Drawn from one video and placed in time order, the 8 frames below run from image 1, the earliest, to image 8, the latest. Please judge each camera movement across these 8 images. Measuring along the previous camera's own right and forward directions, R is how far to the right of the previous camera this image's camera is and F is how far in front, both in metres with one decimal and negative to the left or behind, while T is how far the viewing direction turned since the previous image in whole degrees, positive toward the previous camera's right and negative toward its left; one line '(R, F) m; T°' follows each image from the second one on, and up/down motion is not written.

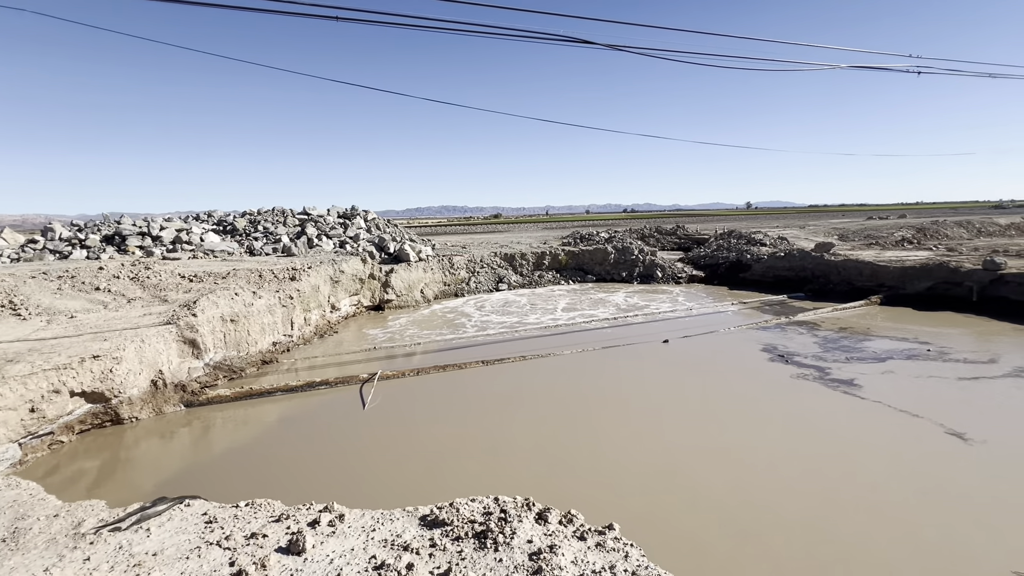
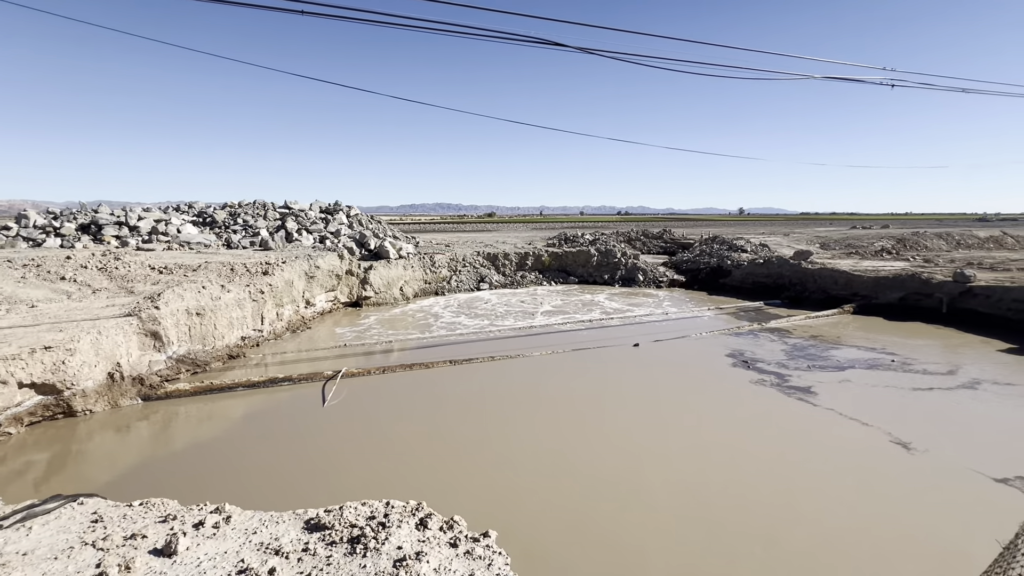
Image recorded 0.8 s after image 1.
(+0.4, 0.0) m; +1°
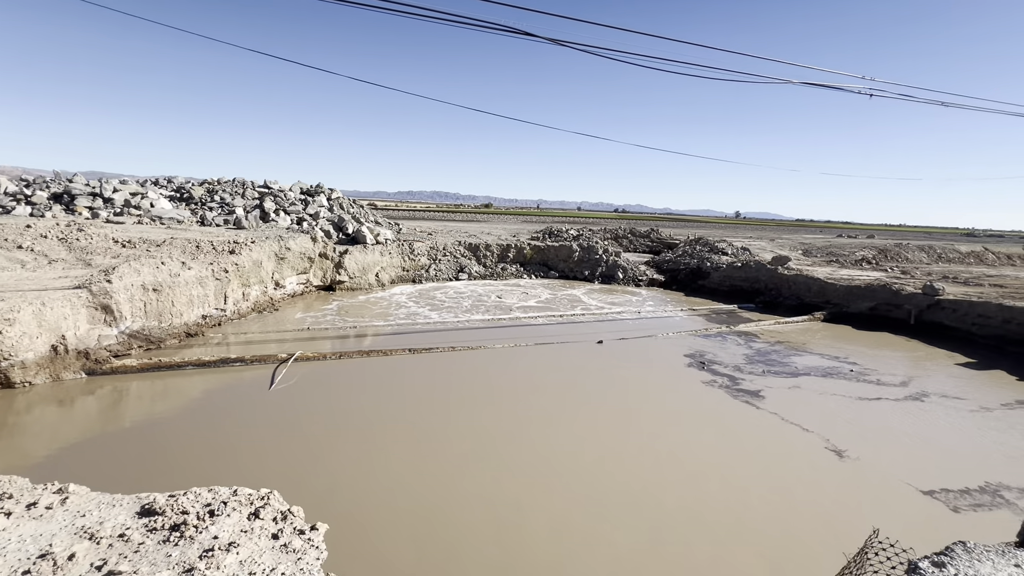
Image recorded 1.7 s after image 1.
(+0.5, +0.1) m; +1°
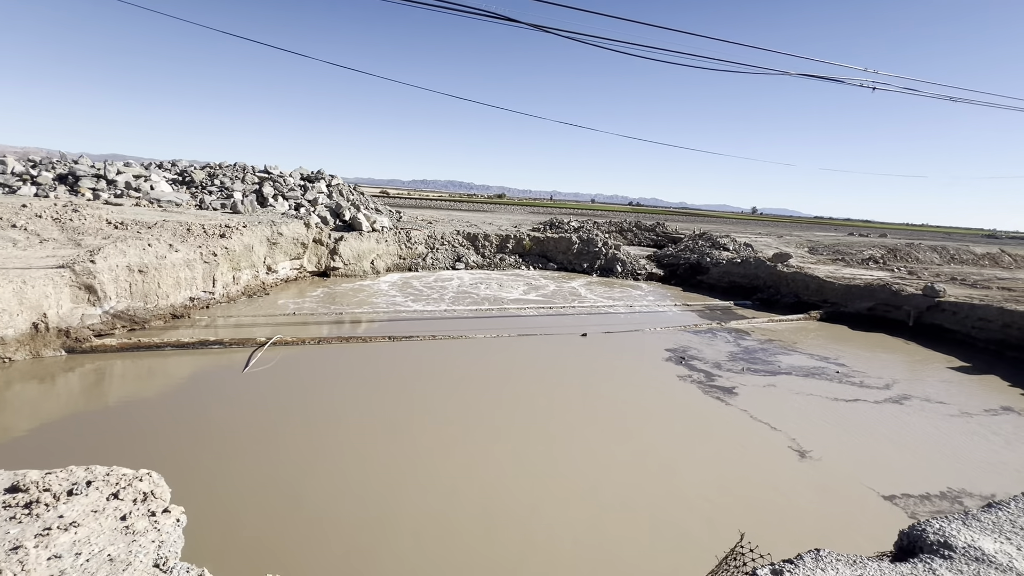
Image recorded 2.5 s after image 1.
(+0.5, 0.0) m; -1°
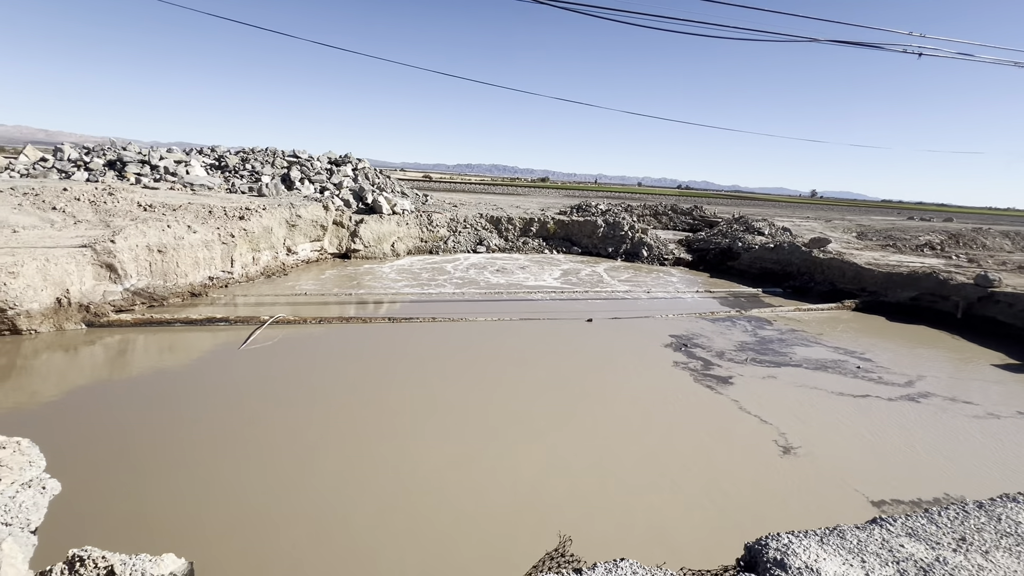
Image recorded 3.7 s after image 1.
(+0.7, +0.1) m; -5°
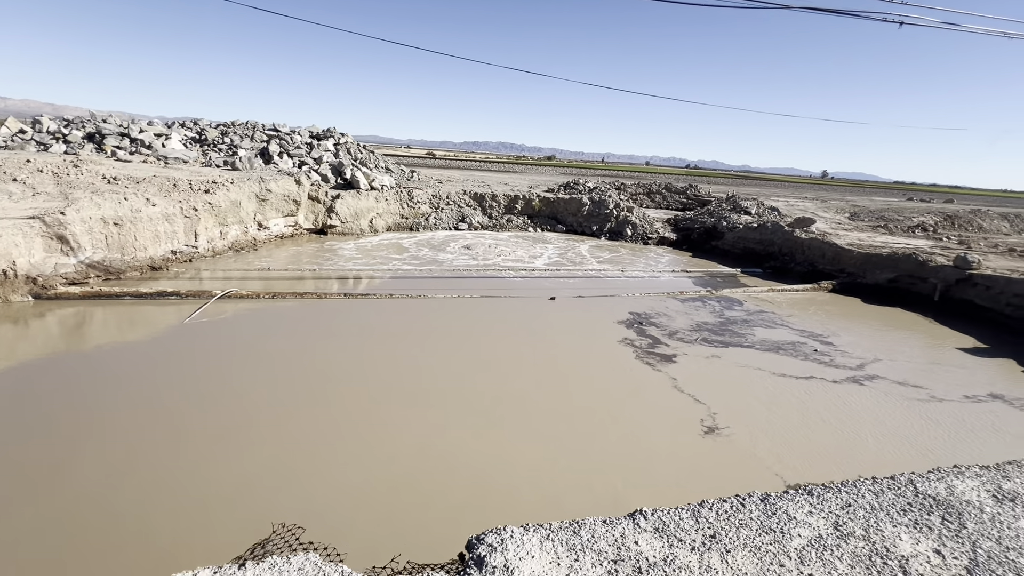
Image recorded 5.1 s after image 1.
(+0.7, +0.1) m; -1°
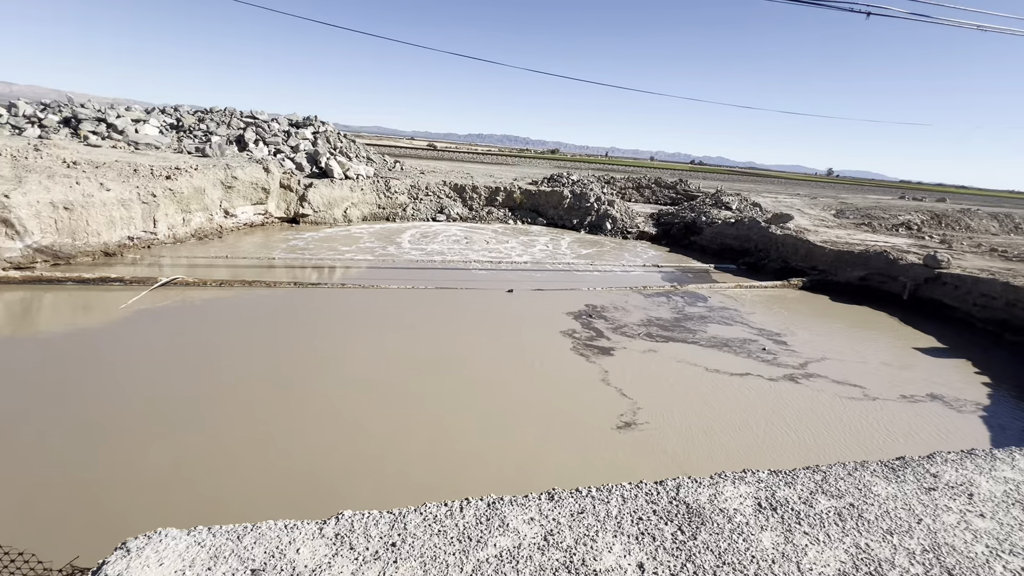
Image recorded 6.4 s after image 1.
(+0.8, +0.1) m; 0°
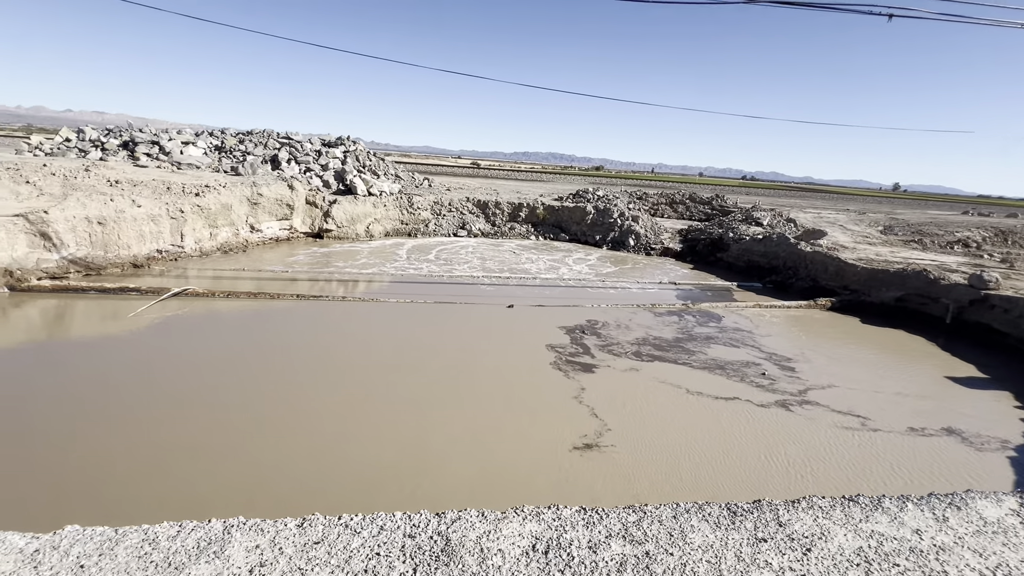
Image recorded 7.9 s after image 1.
(+0.7, +0.1) m; -5°
